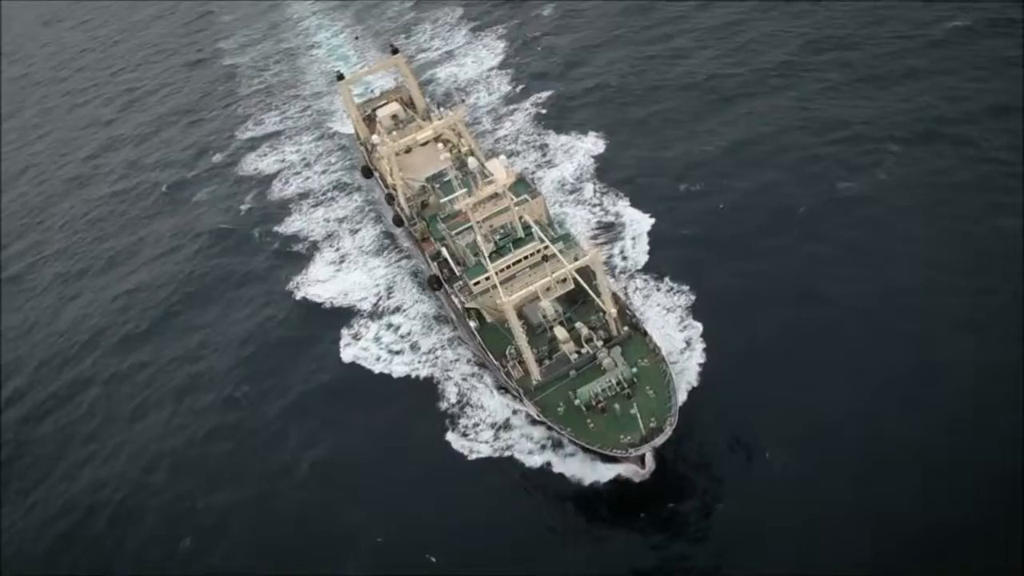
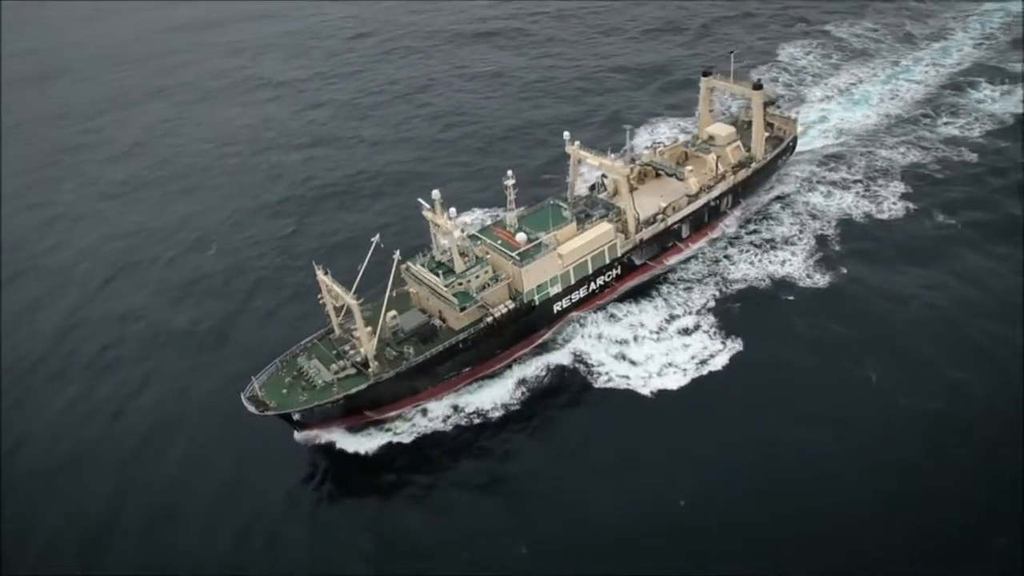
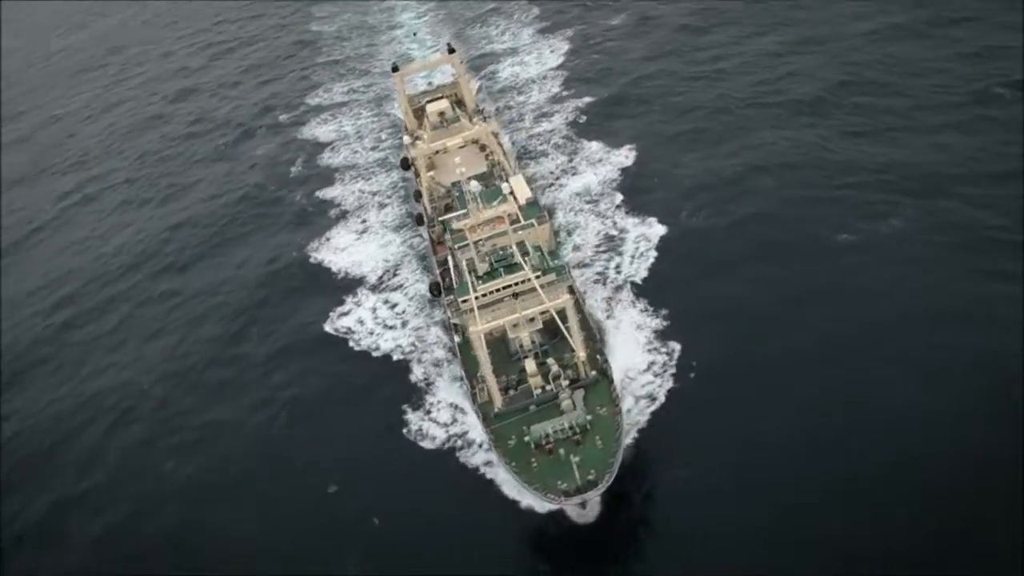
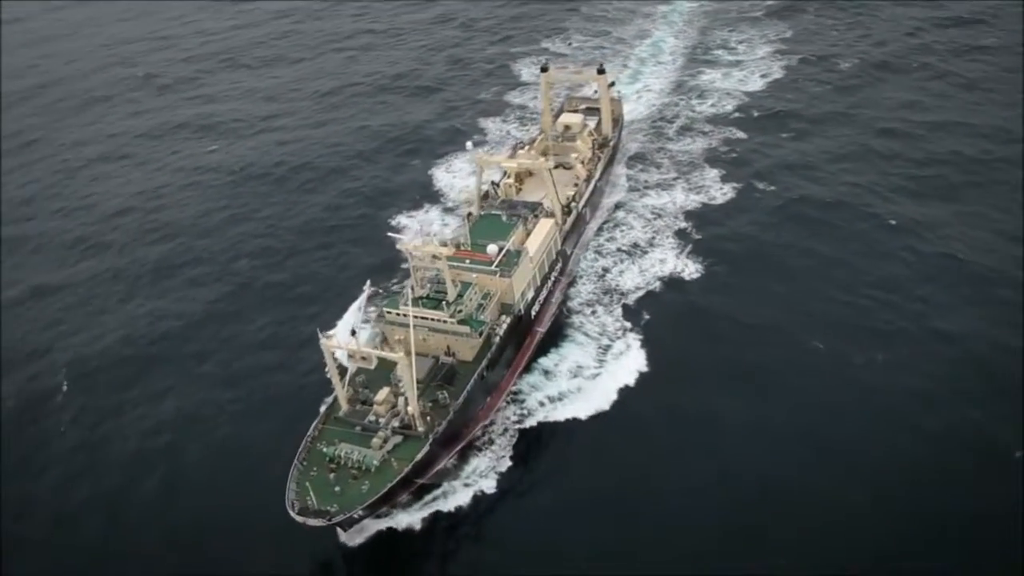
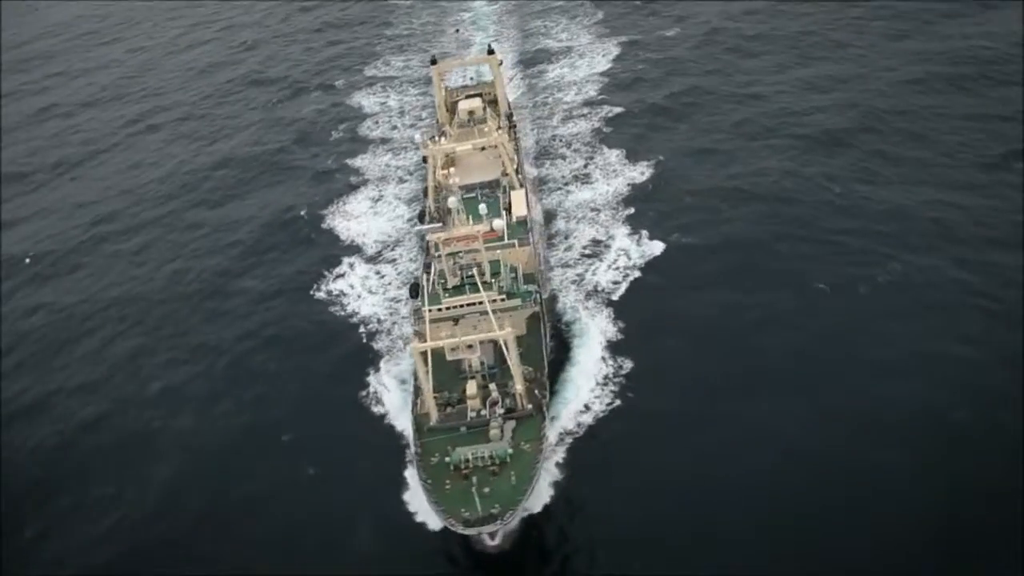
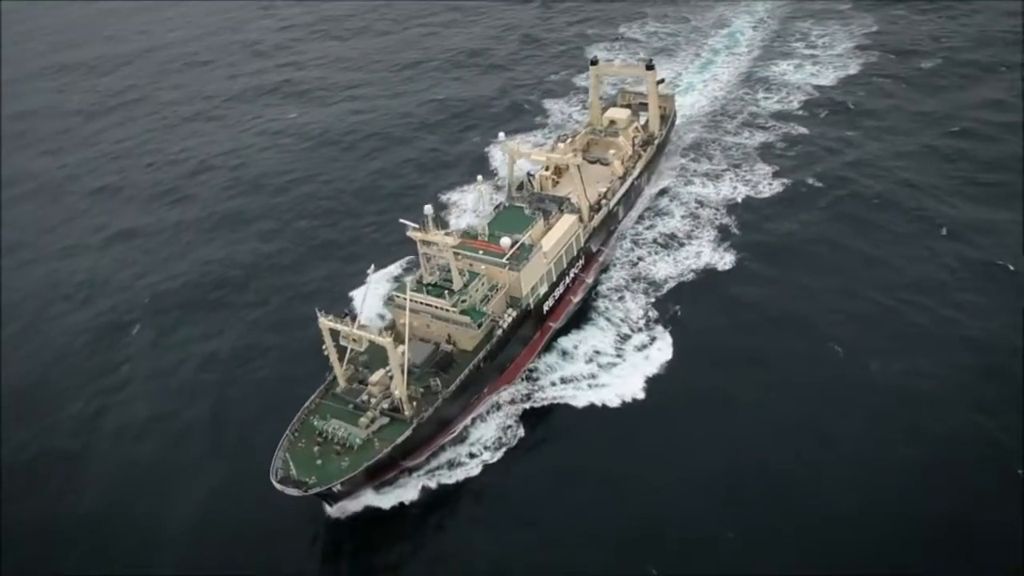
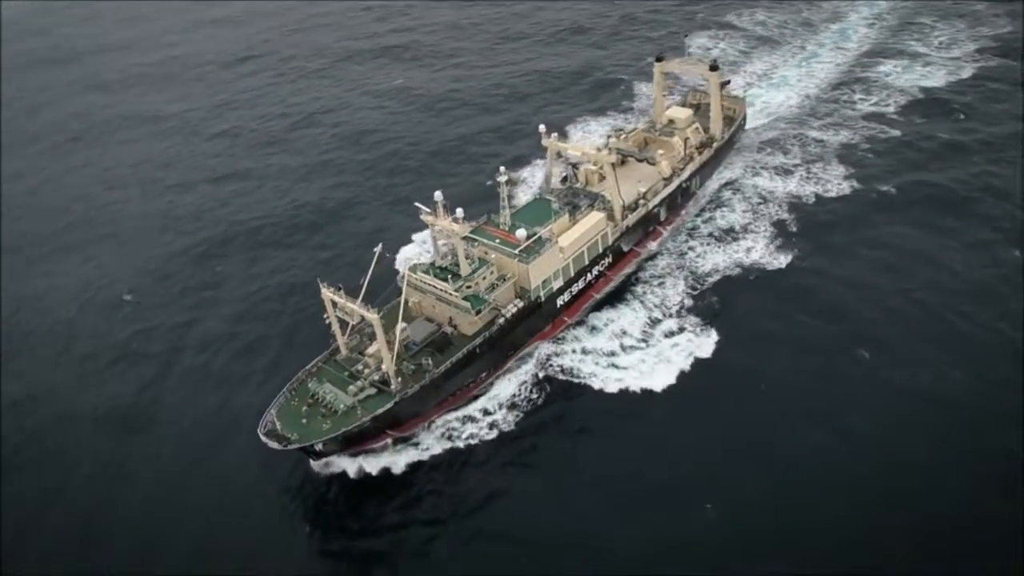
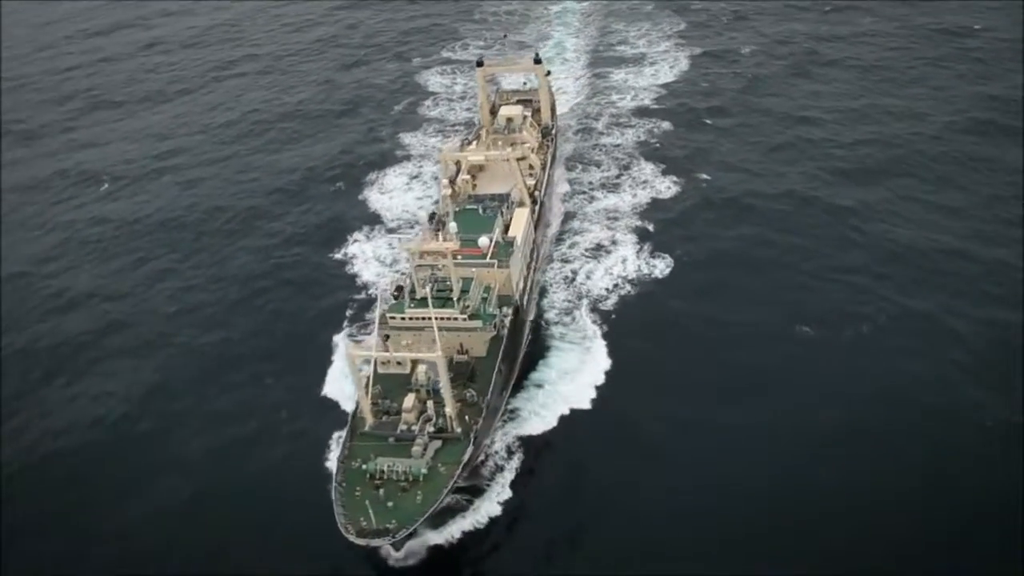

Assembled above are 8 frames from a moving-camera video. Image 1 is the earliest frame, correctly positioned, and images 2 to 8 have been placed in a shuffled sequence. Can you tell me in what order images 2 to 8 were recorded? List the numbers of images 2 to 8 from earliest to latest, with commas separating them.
3, 5, 8, 4, 6, 7, 2
